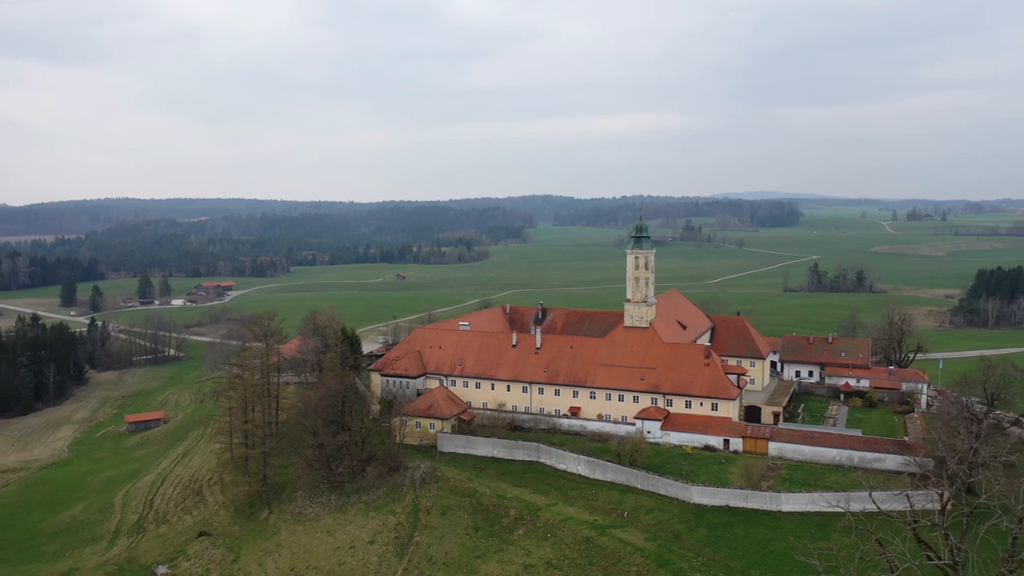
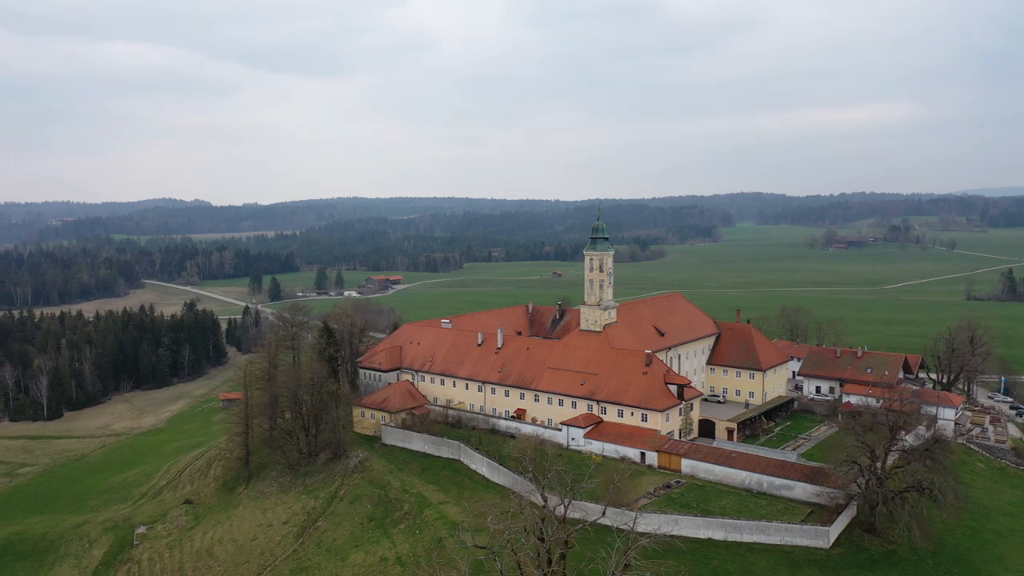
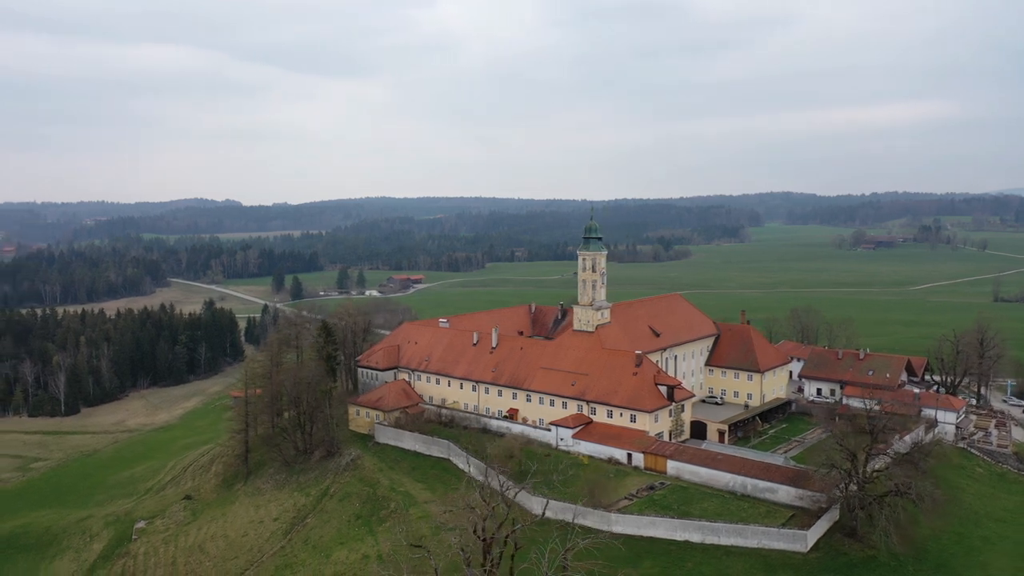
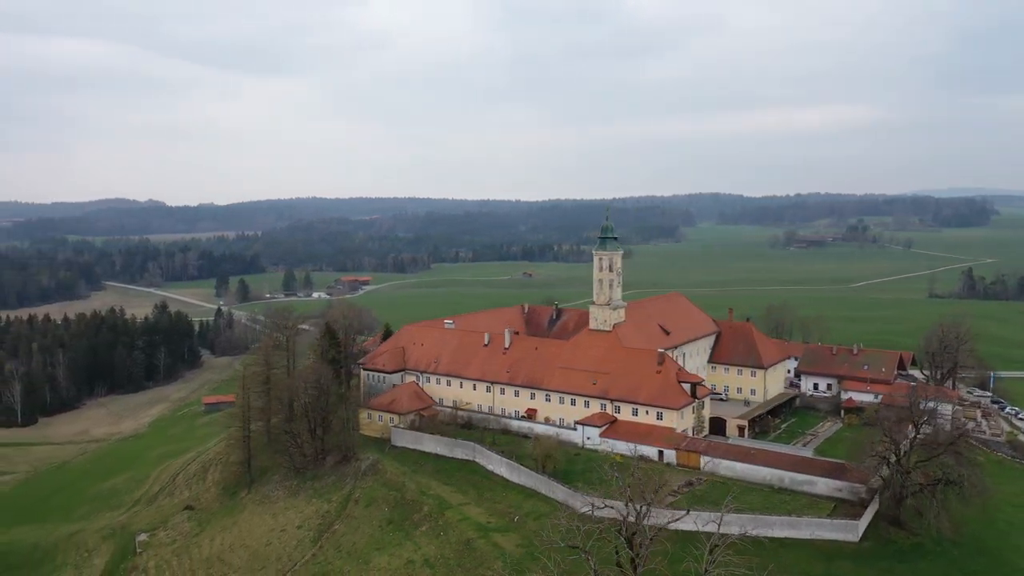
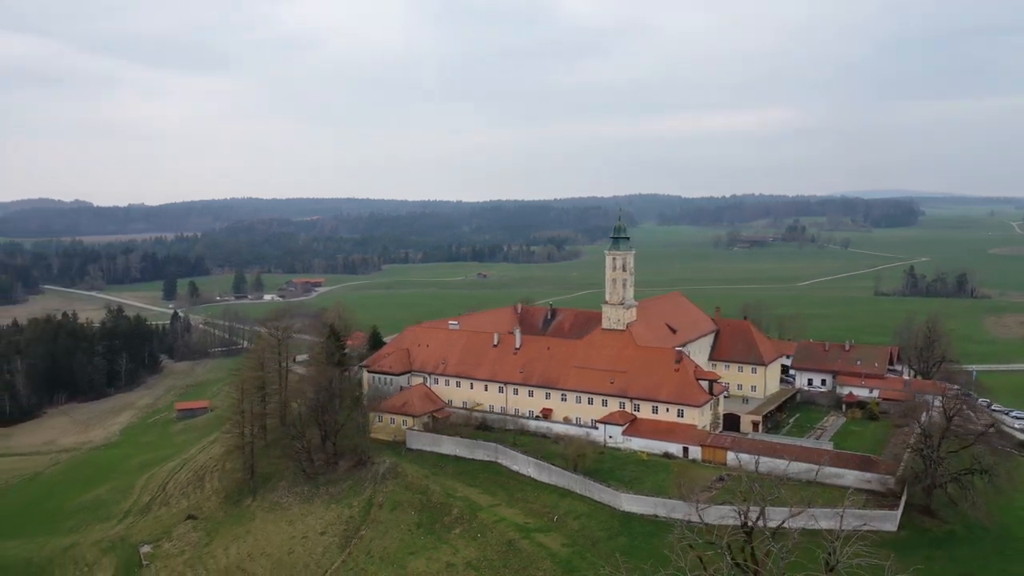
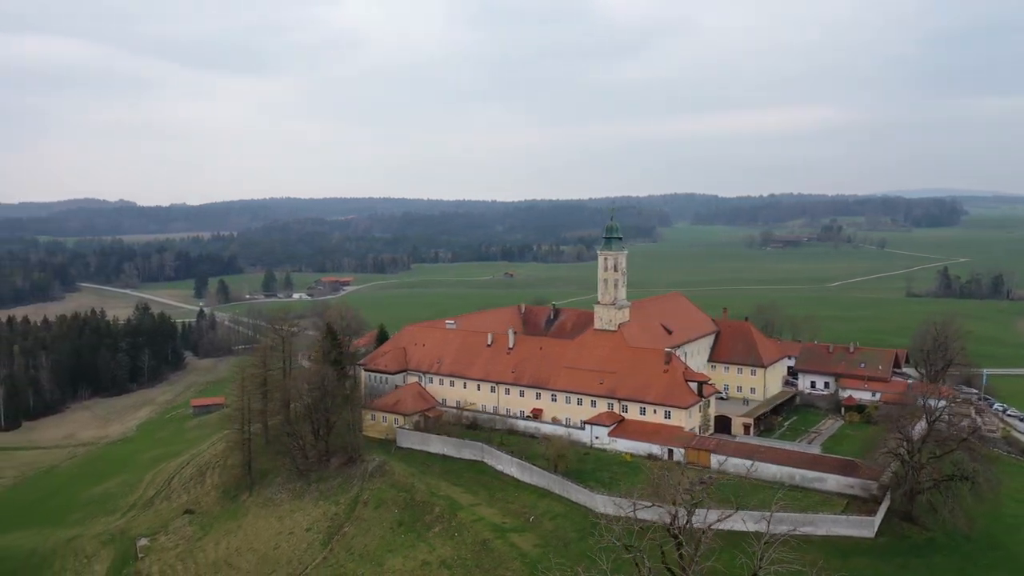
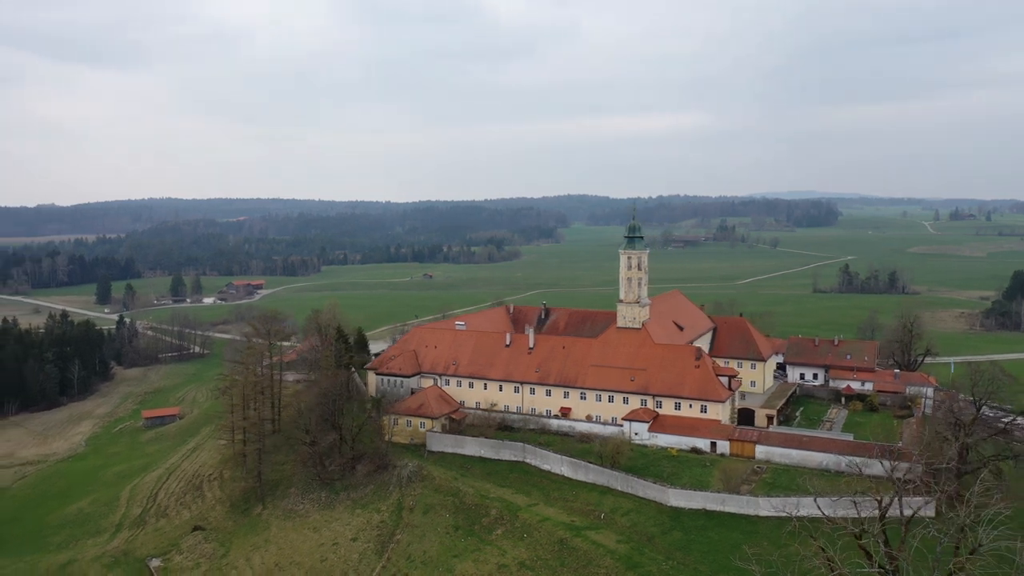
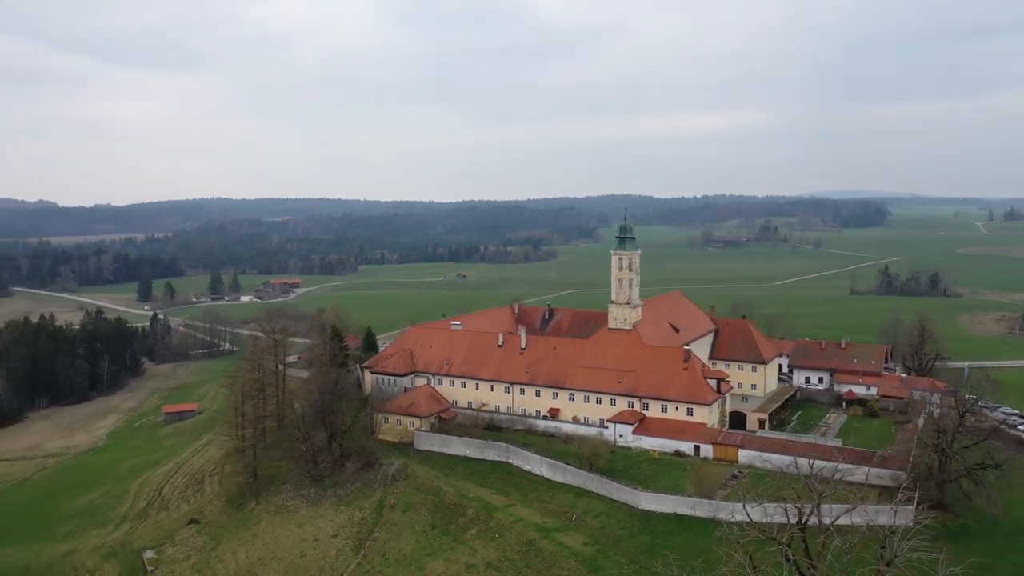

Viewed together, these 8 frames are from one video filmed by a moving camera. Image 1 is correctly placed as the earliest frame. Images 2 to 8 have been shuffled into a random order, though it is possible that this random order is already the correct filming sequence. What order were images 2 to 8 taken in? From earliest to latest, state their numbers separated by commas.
7, 8, 5, 6, 4, 2, 3
